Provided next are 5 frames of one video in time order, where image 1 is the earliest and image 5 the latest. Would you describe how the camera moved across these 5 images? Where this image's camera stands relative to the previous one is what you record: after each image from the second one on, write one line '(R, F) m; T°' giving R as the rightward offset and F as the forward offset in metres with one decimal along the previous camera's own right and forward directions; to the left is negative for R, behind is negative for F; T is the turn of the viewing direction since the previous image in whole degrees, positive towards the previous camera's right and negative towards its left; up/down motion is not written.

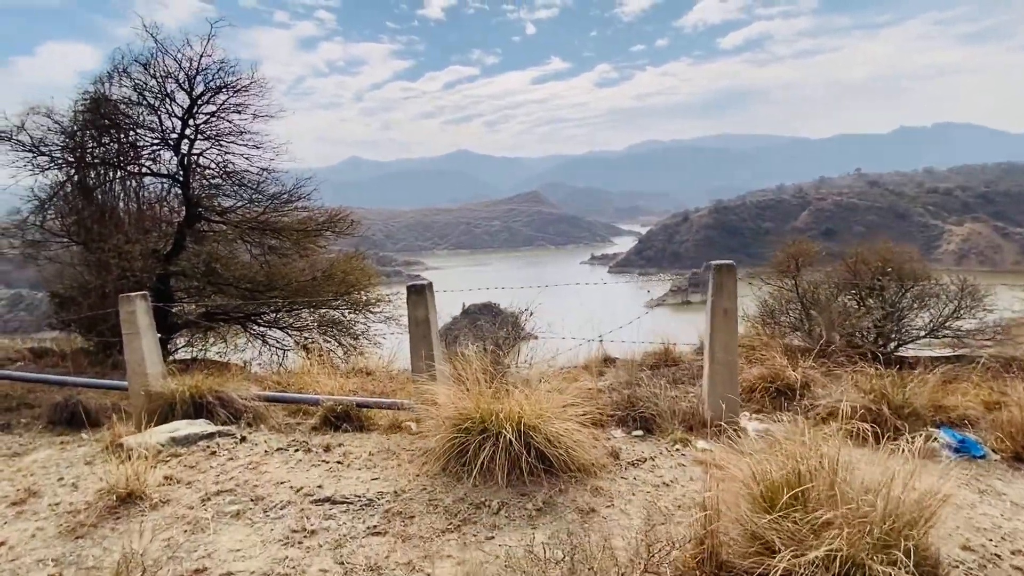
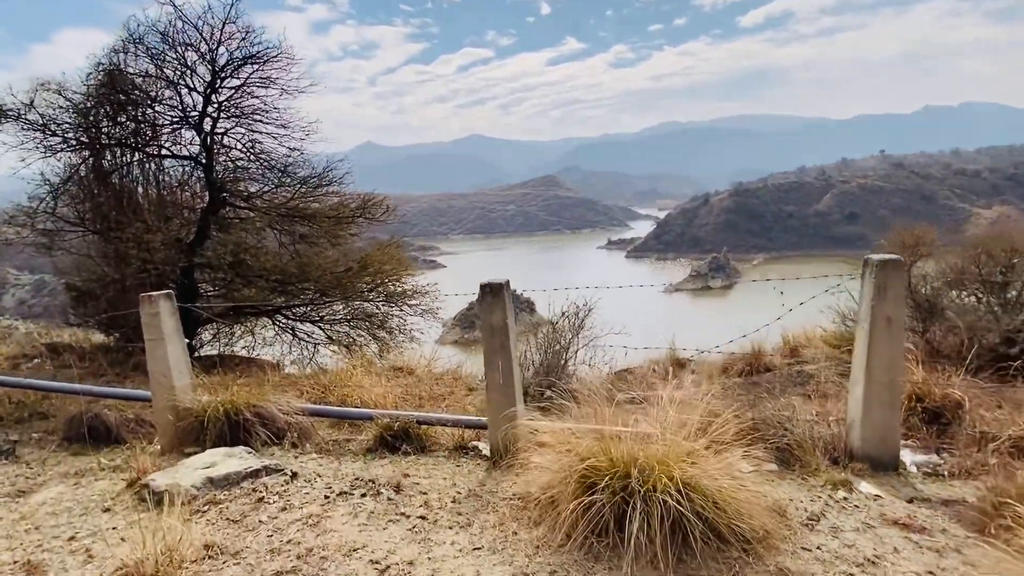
(-0.6, +0.8) m; -1°
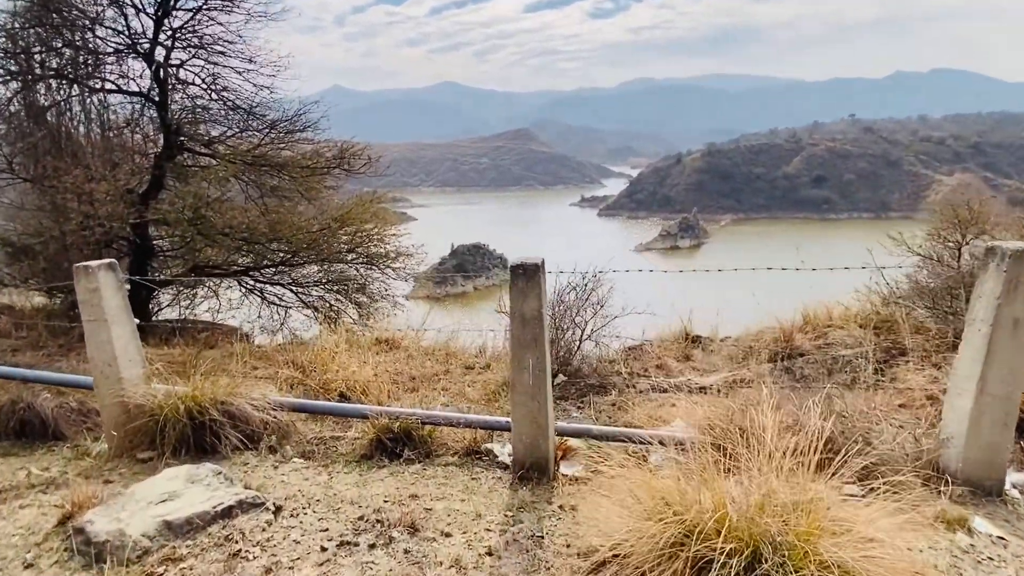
(-0.4, +0.7) m; +3°
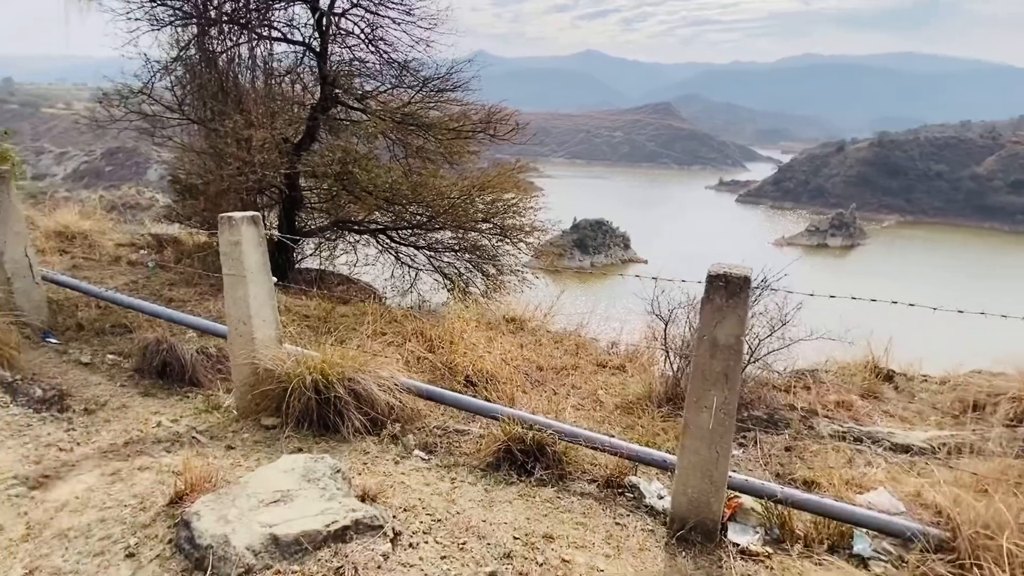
(-0.3, +0.6) m; -12°
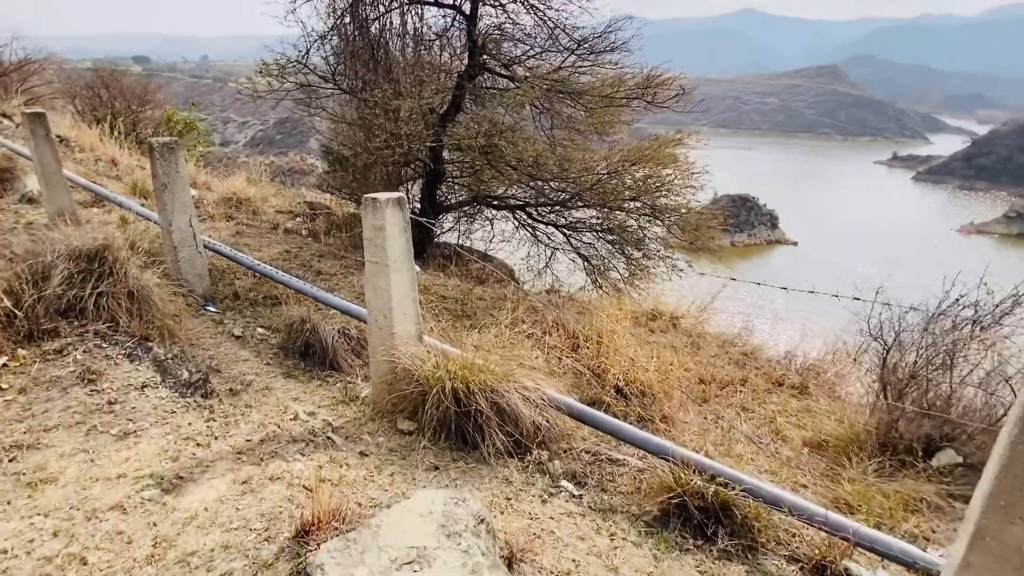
(-0.3, +0.6) m; -13°
